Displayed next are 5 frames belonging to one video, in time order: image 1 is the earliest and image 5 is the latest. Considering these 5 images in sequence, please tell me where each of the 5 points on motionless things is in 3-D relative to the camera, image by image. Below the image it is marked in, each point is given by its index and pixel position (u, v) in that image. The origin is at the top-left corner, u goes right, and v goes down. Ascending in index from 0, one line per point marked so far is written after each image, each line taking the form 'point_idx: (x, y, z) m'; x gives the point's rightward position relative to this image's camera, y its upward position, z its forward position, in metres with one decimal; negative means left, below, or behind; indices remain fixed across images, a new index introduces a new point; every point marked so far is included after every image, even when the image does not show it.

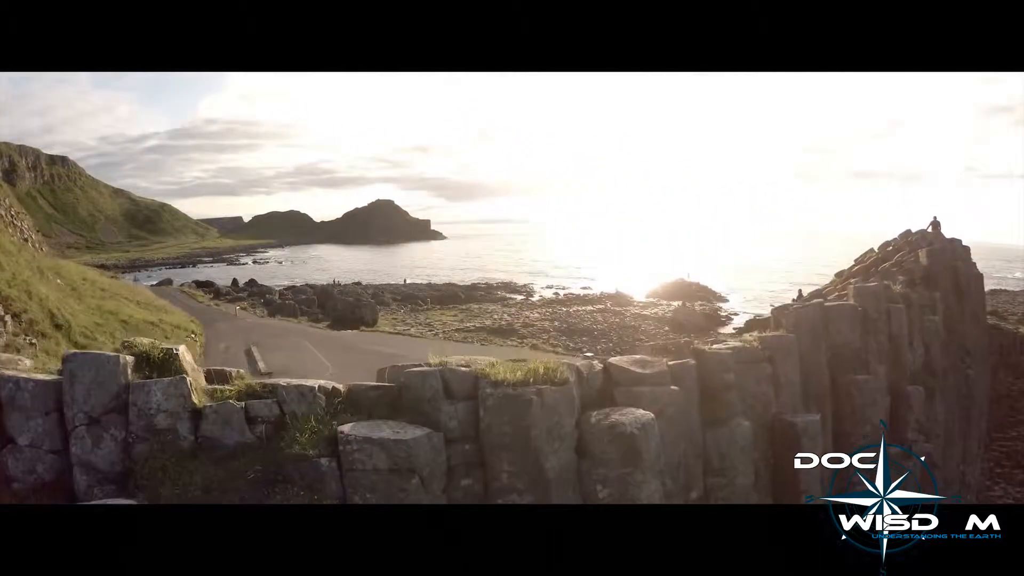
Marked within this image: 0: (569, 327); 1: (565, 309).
0: (+1.7, -1.3, +16.6) m
1: (+1.8, -0.9, +18.9) m
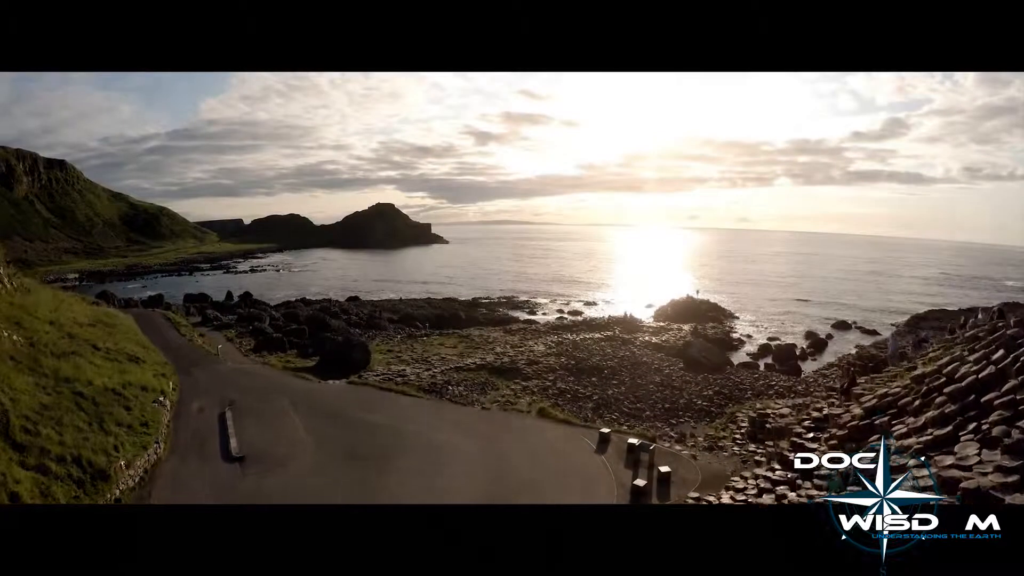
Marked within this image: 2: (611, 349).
0: (+1.8, -2.3, +15.6) m
1: (+1.8, -1.8, +17.9) m
2: (+2.9, -2.0, +17.4) m
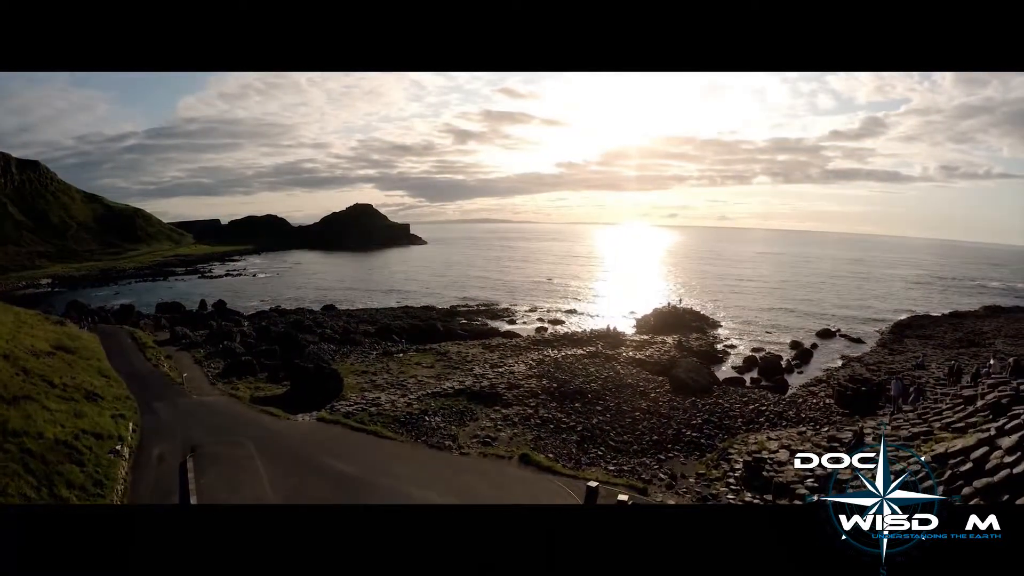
0: (+1.3, -2.8, +15.1) m
1: (+1.2, -2.3, +17.3) m
2: (+2.3, -2.5, +16.8) m
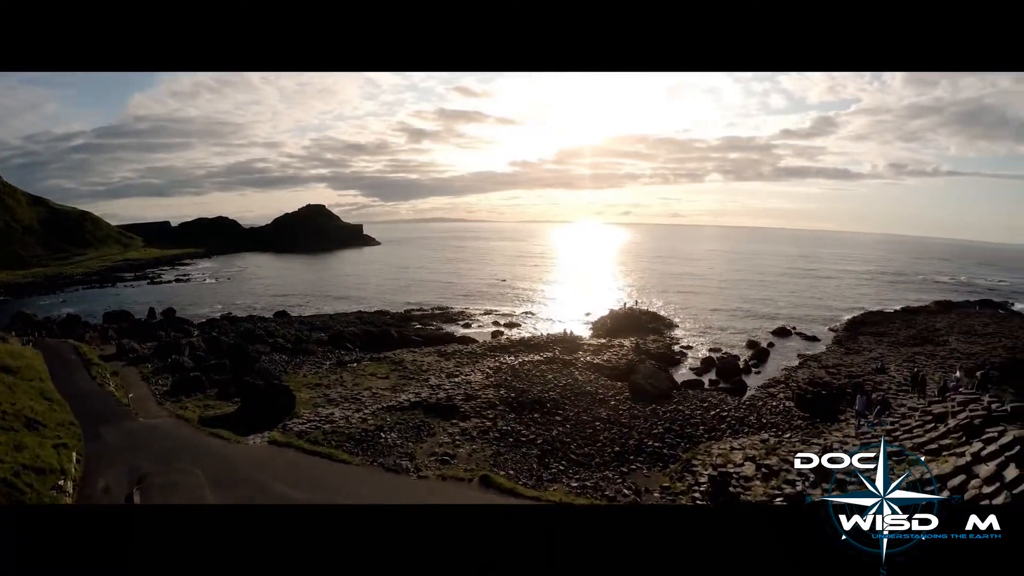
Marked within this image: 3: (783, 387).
0: (+0.5, -2.9, +14.5) m
1: (+0.2, -2.4, +16.8) m
2: (+1.4, -2.6, +16.4) m
3: (+8.6, -3.1, +17.4) m
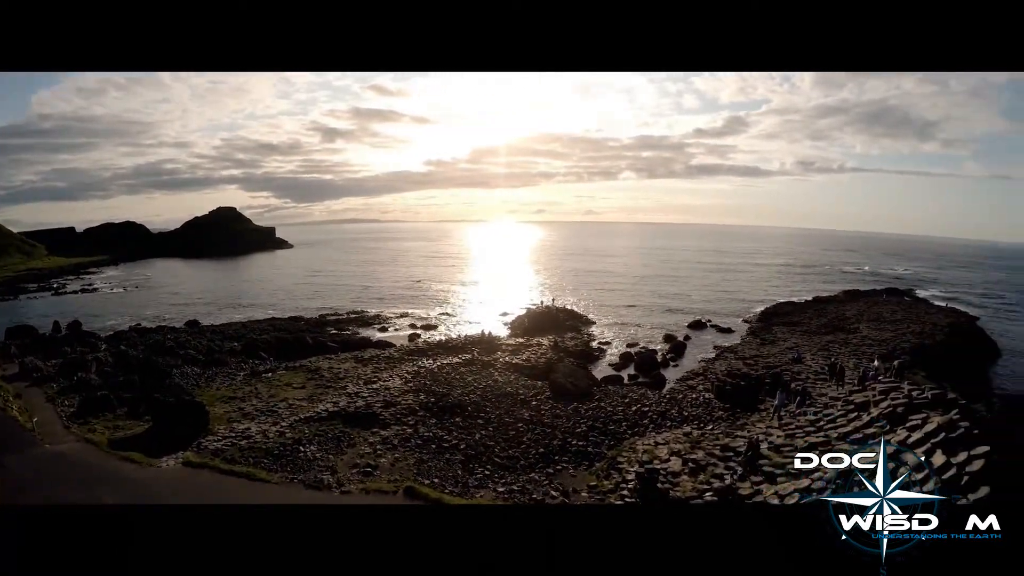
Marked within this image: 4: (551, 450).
0: (-1.2, -2.9, +14.3) m
1: (-1.7, -2.5, +16.5) m
2: (-0.5, -2.6, +16.2) m
3: (+6.6, -2.9, +17.9) m
4: (+1.2, -3.6, +12.4) m
